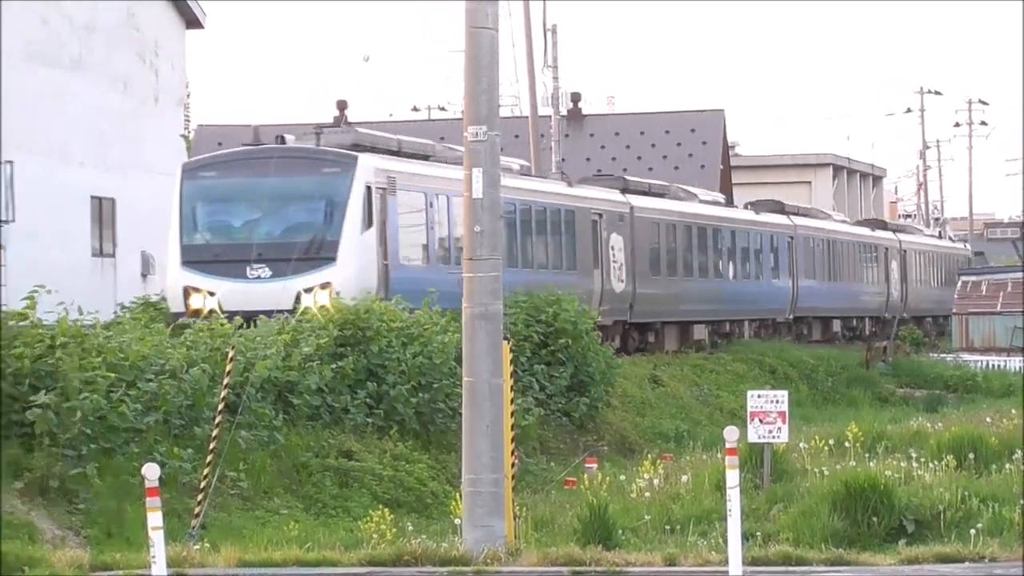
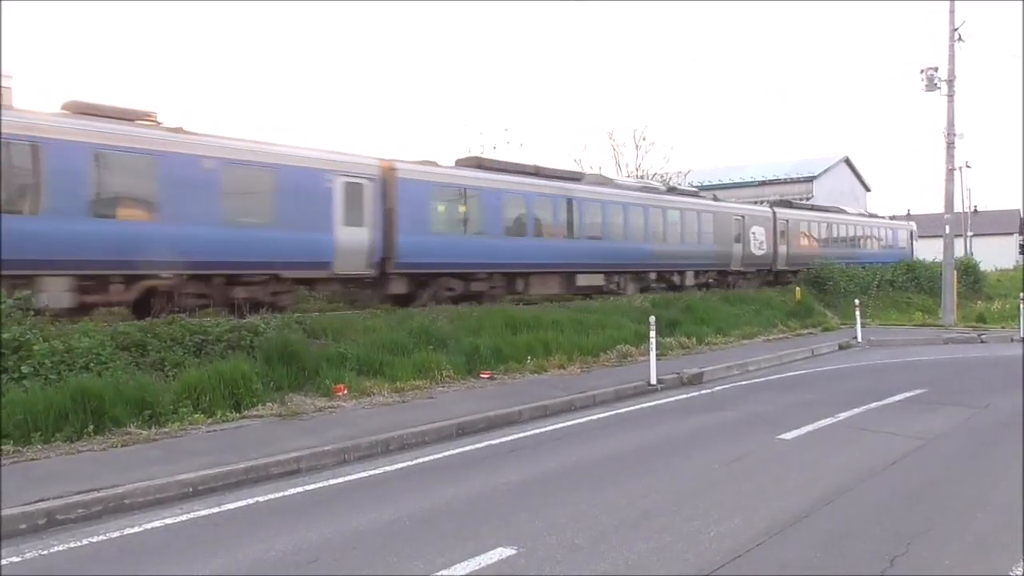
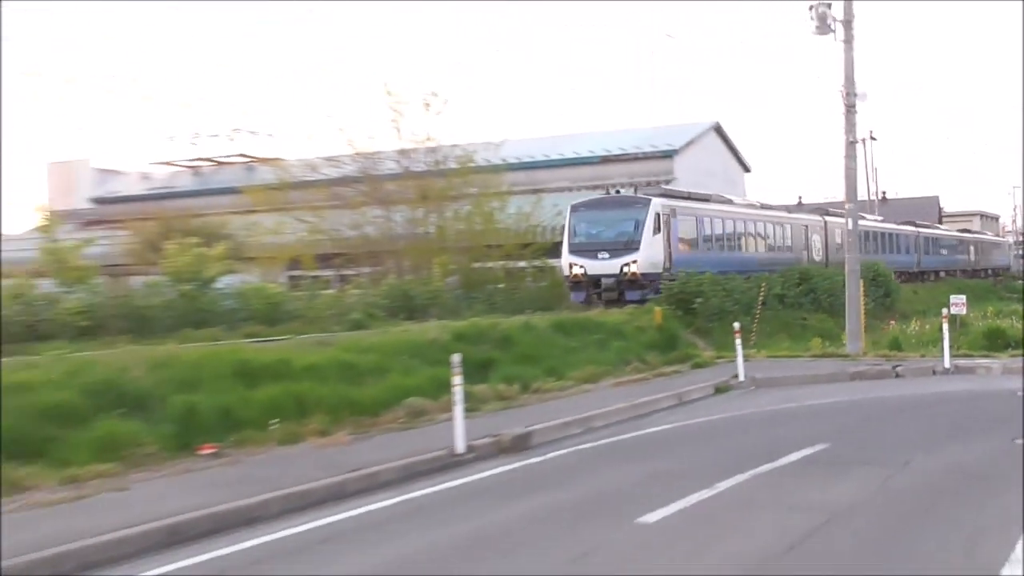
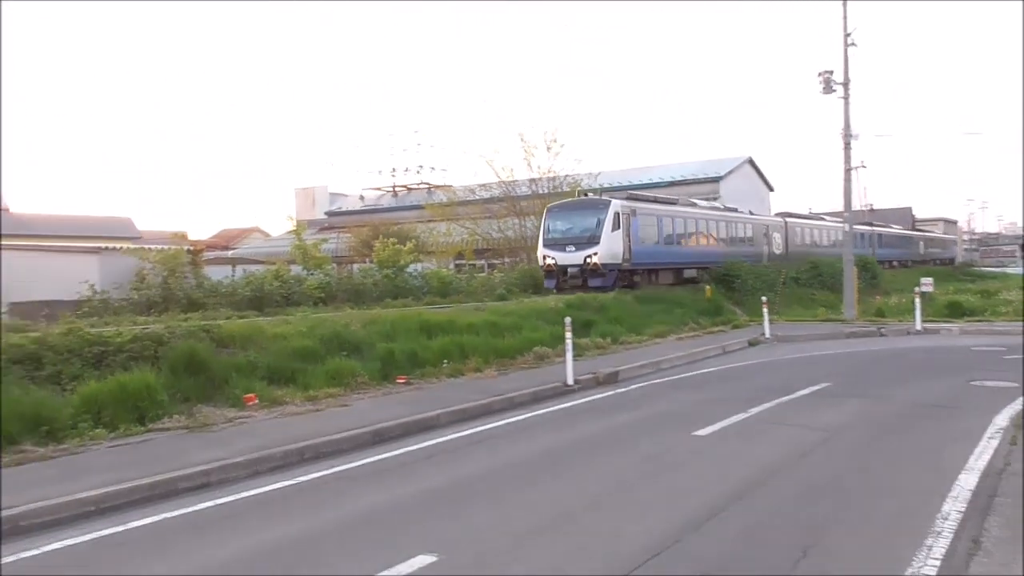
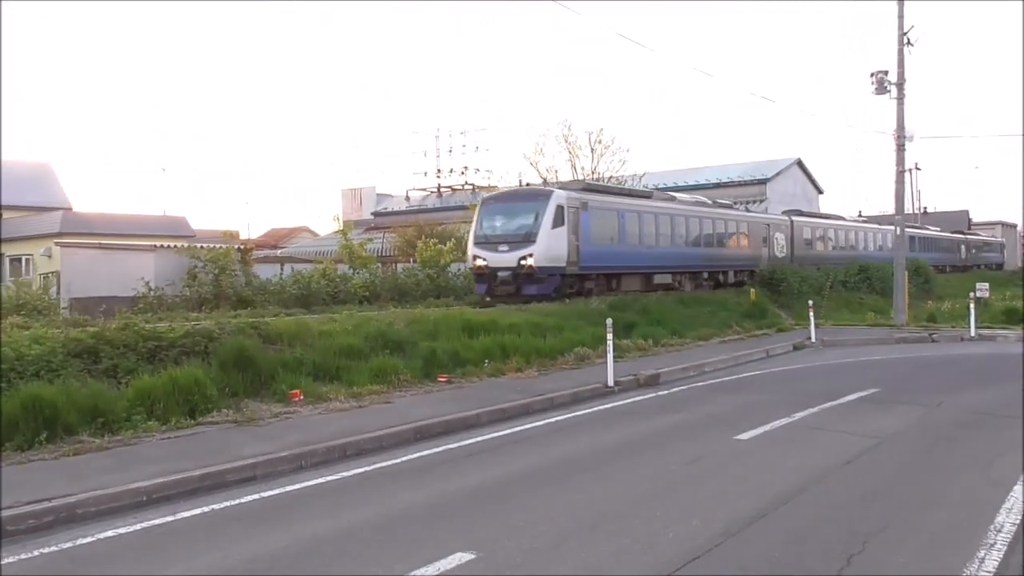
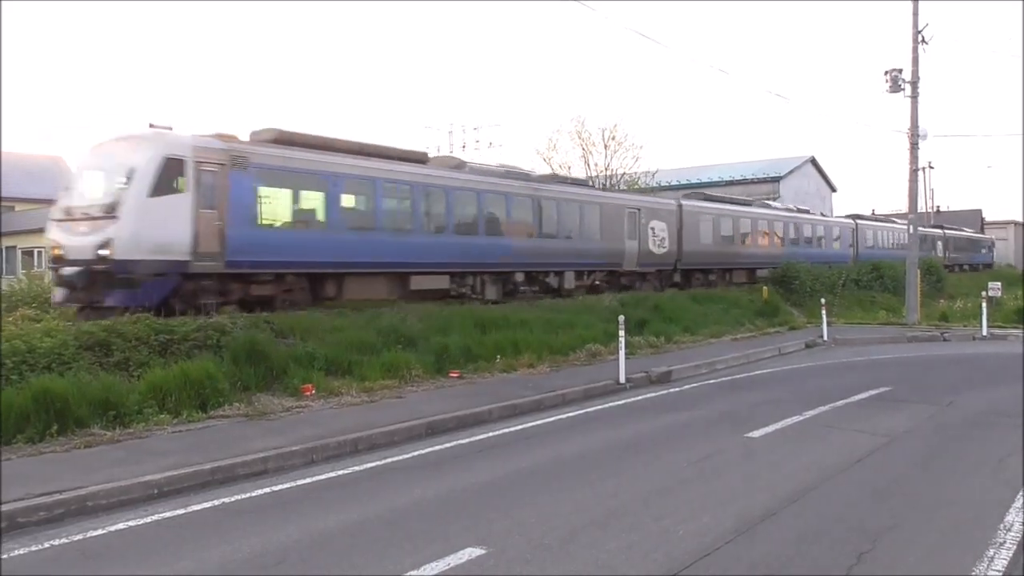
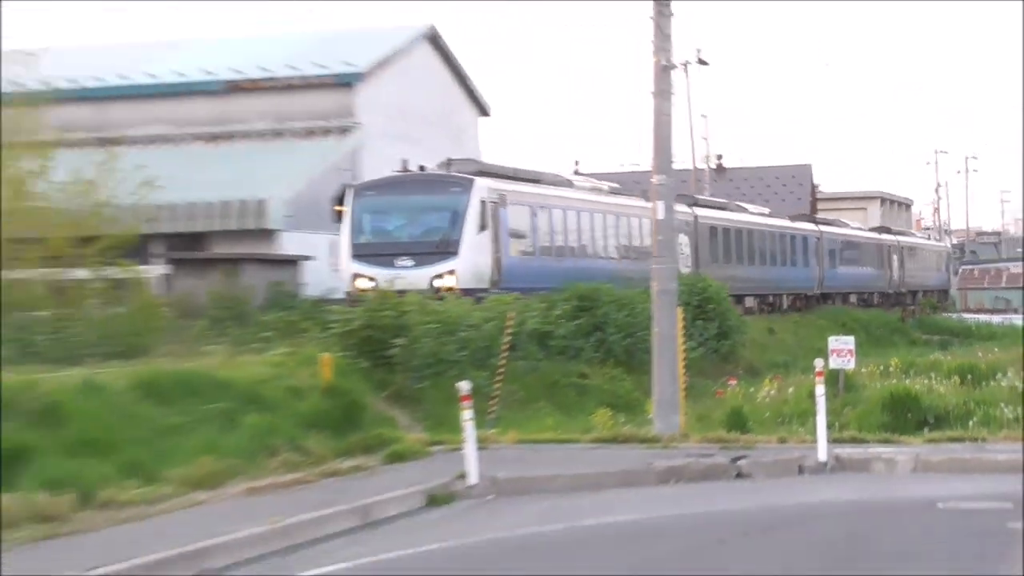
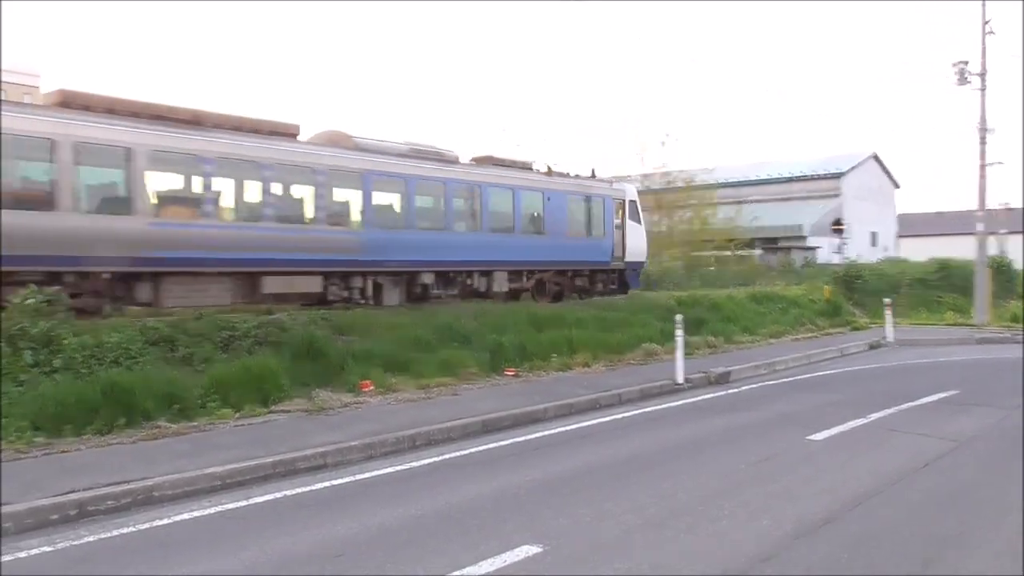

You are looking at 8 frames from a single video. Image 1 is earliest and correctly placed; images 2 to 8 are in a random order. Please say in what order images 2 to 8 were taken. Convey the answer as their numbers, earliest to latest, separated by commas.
7, 3, 4, 5, 6, 2, 8
